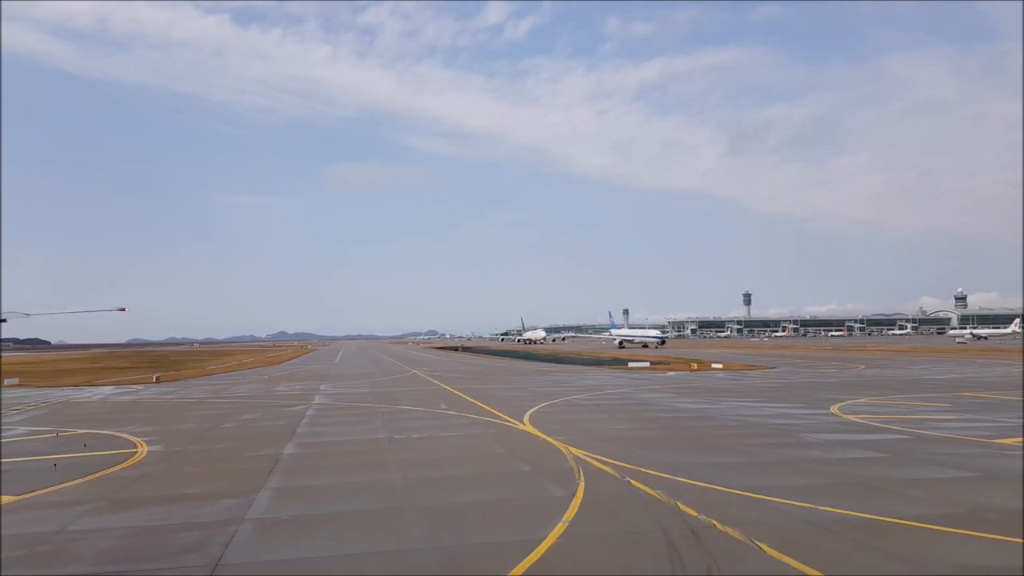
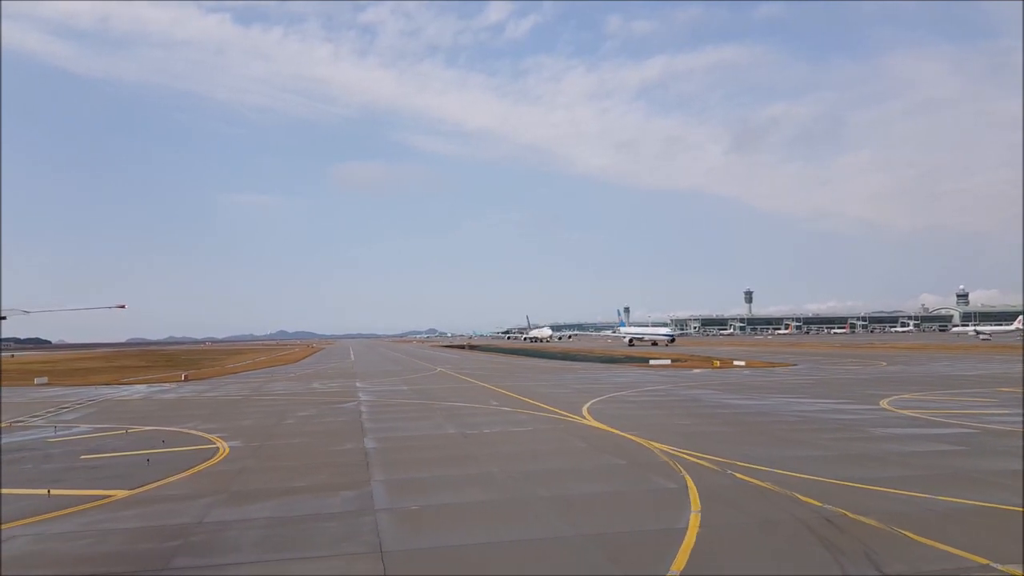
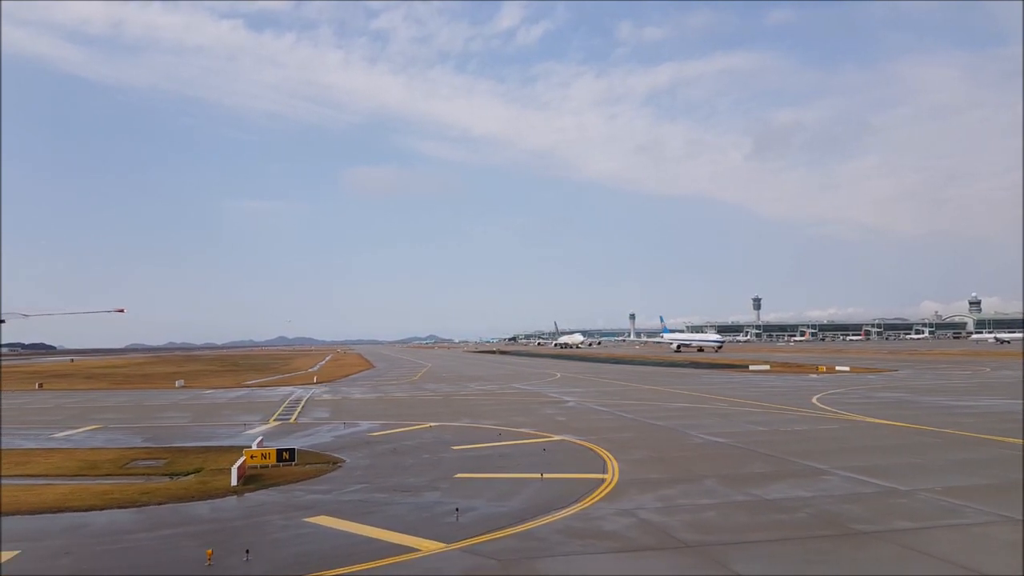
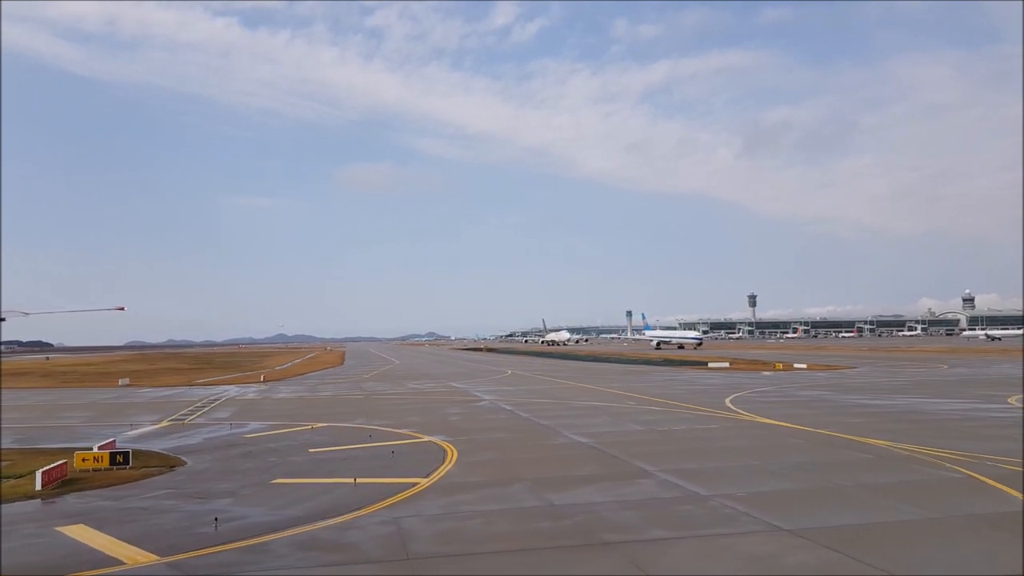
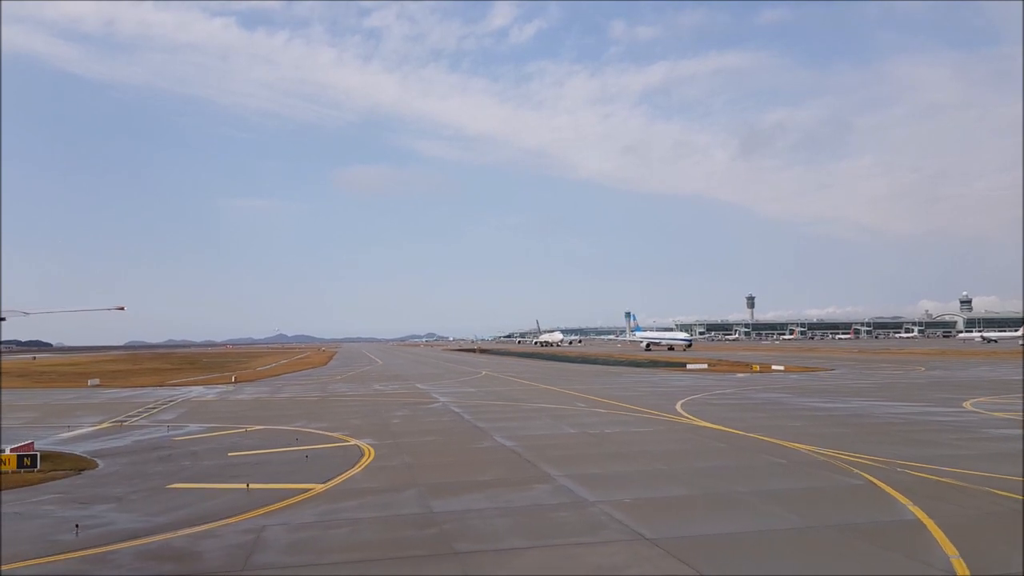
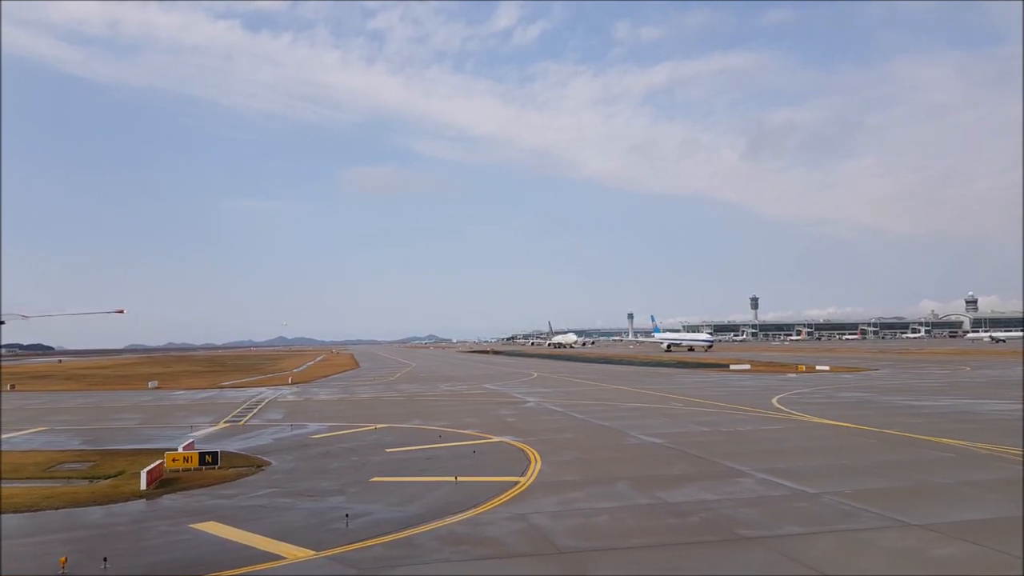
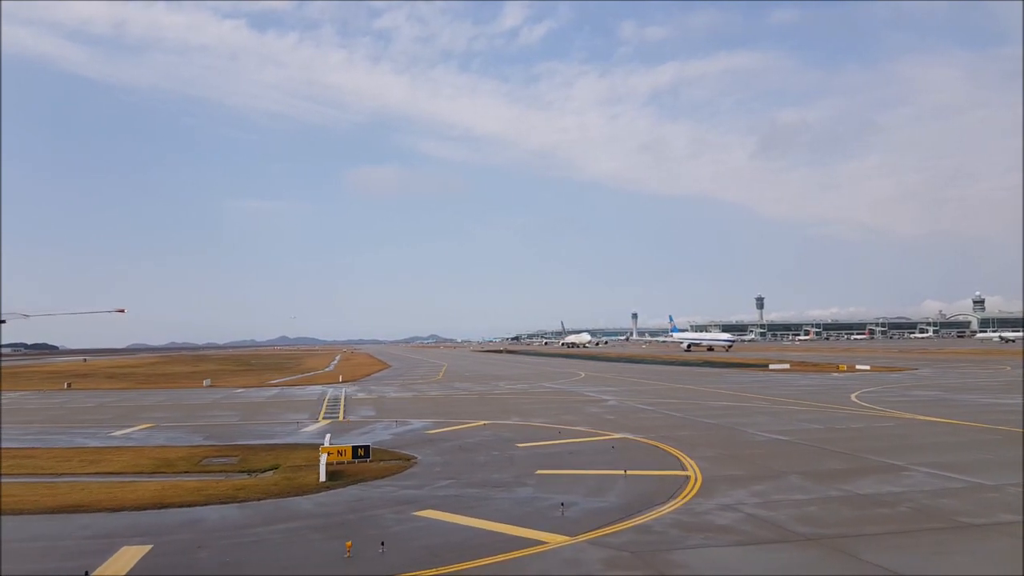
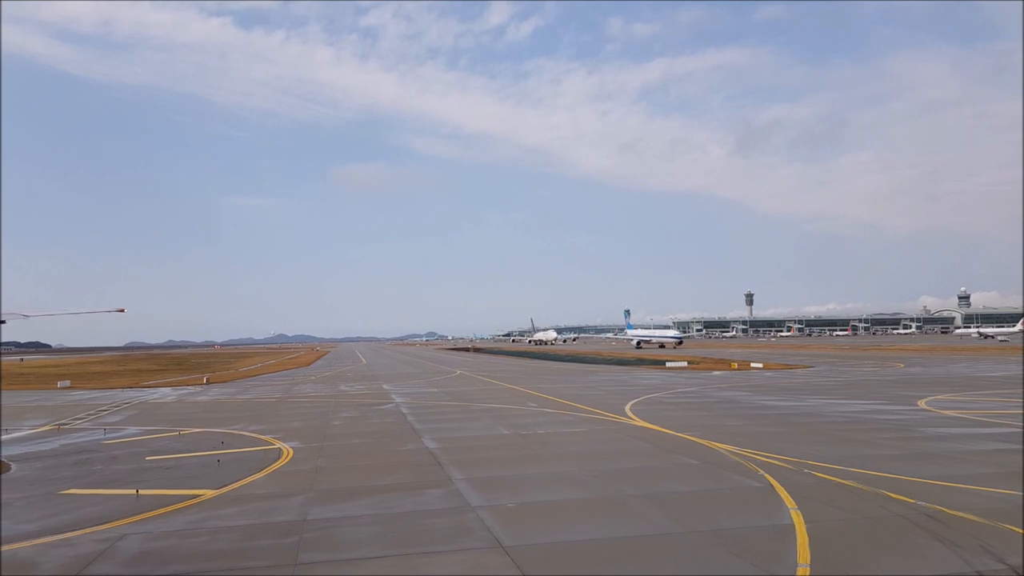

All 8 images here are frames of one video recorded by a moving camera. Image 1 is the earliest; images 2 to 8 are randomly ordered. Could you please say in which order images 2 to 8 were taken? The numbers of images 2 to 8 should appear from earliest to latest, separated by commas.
2, 8, 5, 4, 6, 3, 7
